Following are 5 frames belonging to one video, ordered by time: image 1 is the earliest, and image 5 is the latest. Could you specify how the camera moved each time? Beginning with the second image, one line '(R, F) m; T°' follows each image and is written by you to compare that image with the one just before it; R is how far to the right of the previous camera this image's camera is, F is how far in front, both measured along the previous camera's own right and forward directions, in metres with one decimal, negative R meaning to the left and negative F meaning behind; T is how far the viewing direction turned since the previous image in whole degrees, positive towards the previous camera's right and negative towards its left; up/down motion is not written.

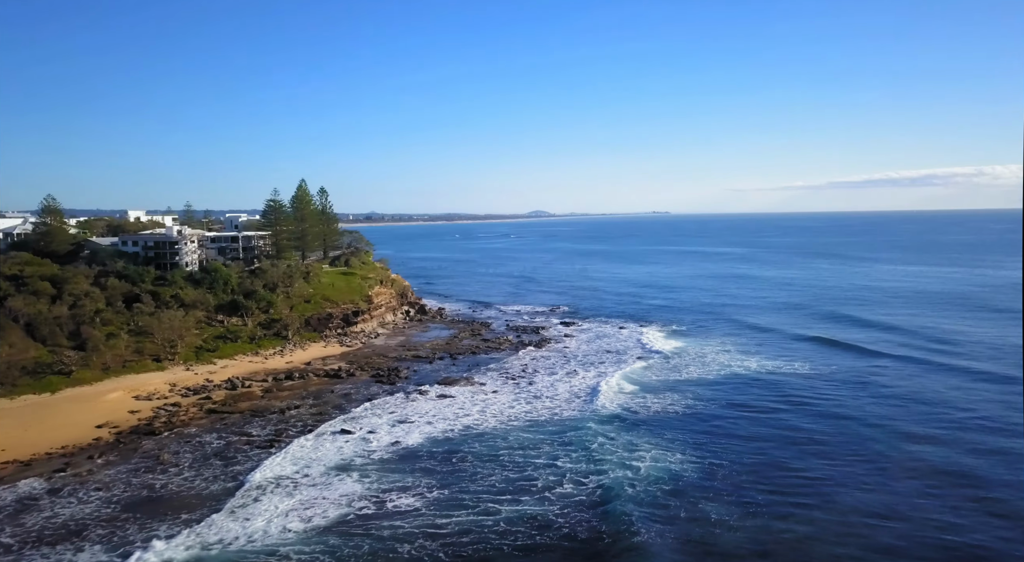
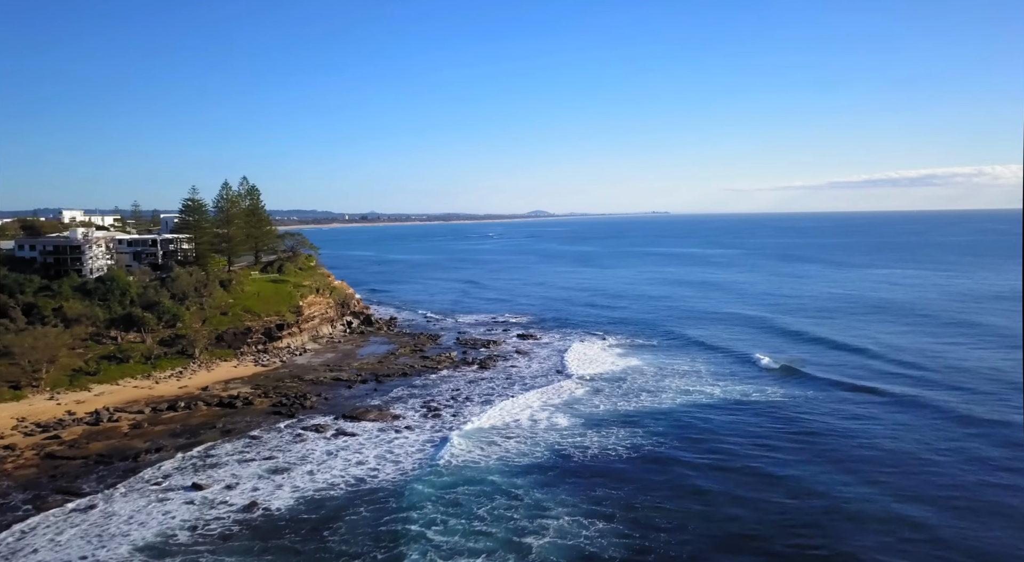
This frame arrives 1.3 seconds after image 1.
(+2.6, +3.9) m; 0°
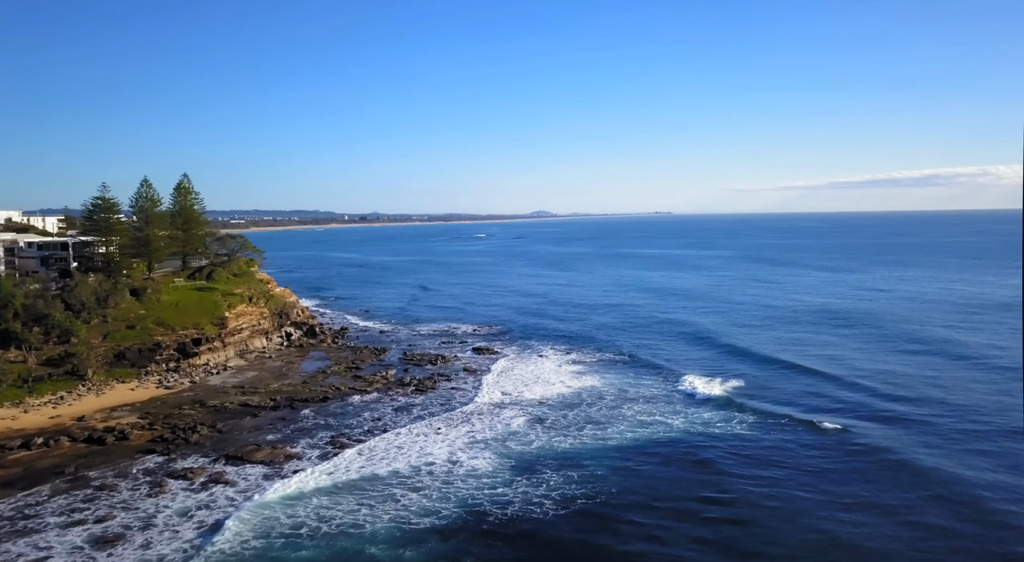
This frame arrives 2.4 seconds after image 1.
(+2.3, +3.6) m; 0°
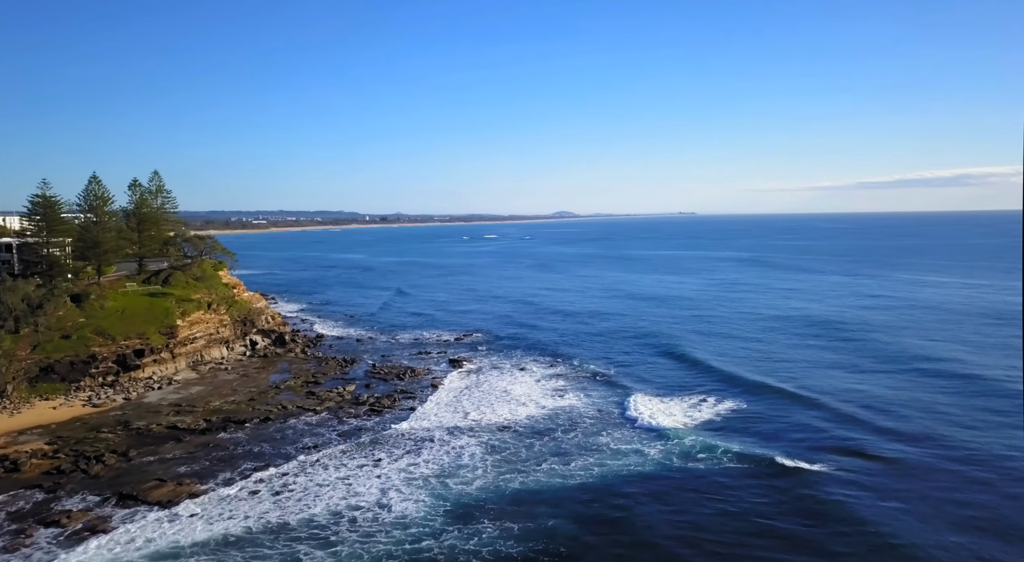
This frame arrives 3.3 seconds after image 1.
(+1.8, +2.9) m; -2°
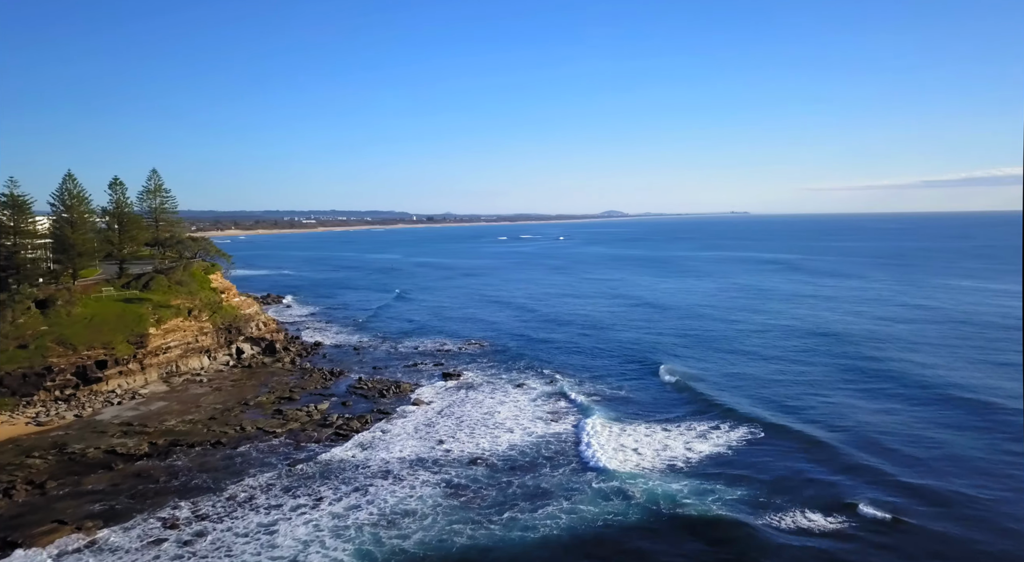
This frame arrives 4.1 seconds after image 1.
(+1.9, +2.9) m; -4°
